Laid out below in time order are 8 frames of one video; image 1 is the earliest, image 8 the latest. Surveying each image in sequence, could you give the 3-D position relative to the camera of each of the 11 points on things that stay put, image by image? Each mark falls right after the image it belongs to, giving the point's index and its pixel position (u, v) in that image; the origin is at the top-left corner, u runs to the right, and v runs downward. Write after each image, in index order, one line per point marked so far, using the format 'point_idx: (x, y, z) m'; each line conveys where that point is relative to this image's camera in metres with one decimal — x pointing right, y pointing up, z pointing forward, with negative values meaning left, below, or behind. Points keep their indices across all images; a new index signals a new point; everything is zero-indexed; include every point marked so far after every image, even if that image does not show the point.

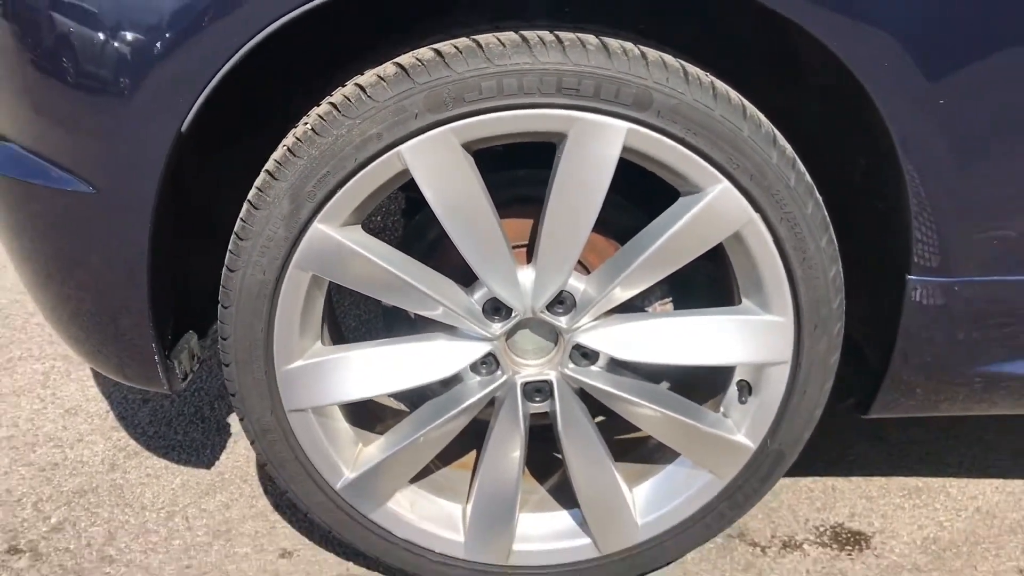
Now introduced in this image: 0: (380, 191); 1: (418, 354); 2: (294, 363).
0: (-0.2, +0.1, +1.1) m
1: (-0.1, -0.1, +1.2) m
2: (-0.3, -0.1, +1.2) m
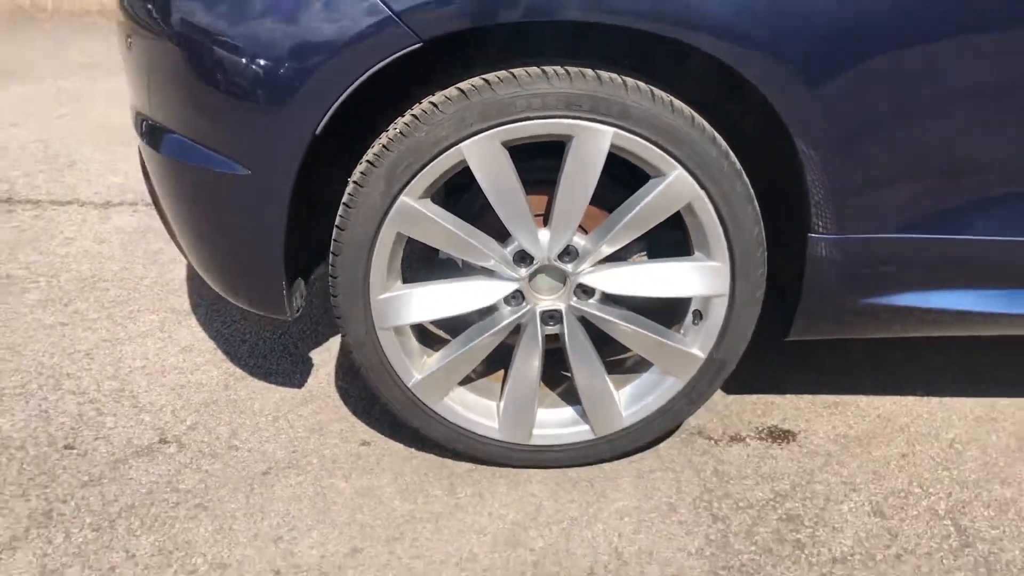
0: (-0.1, +0.2, +1.6) m
1: (-0.1, 0.0, +1.7) m
2: (-0.2, 0.0, +1.7) m
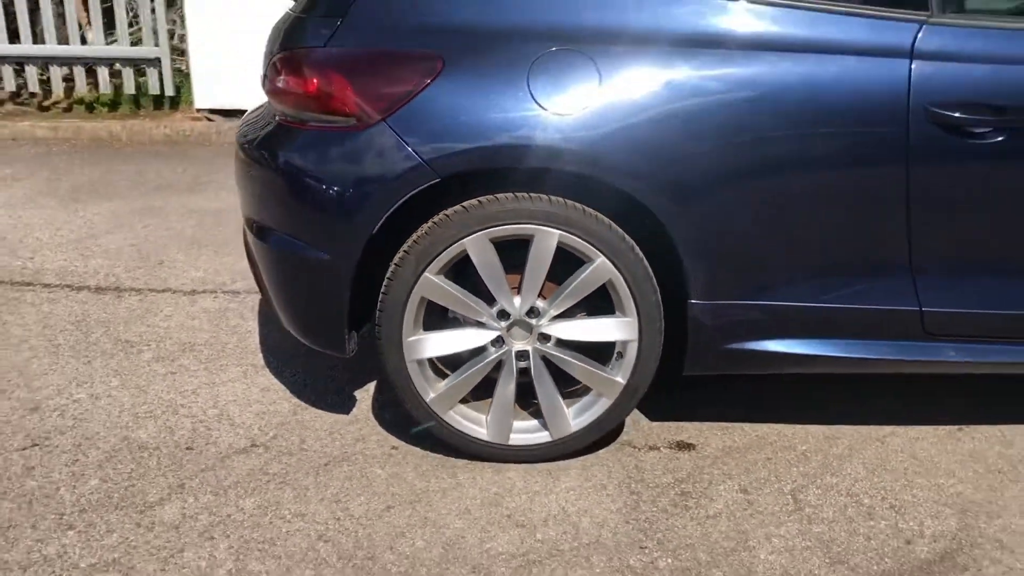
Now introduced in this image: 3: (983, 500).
0: (-0.2, +0.1, +2.5) m
1: (-0.1, -0.1, +2.6) m
2: (-0.3, -0.1, +2.6) m
3: (+1.3, -0.6, +2.6) m
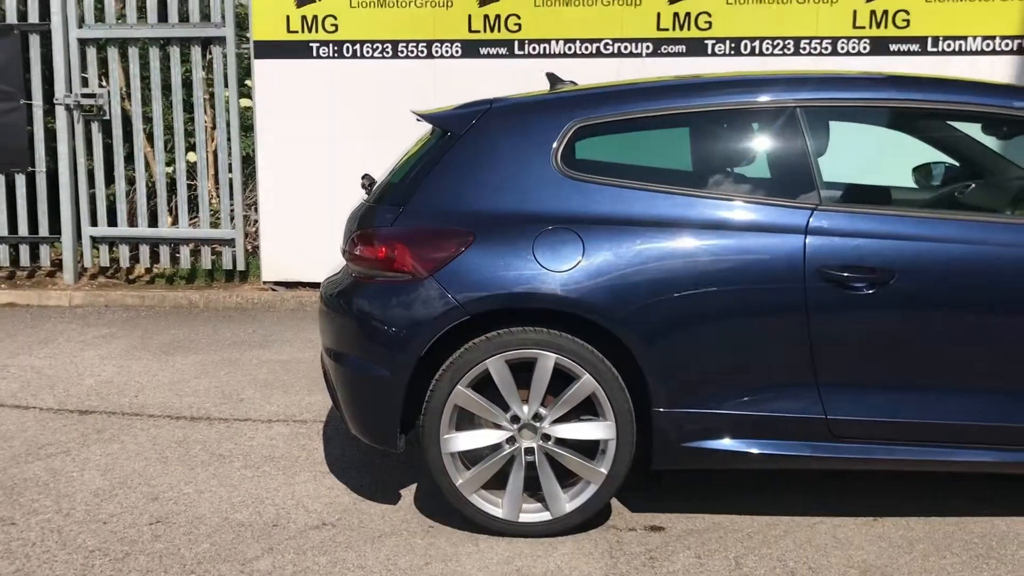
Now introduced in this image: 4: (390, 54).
0: (-0.1, -0.3, +3.5) m
1: (-0.1, -0.5, +3.5) m
2: (-0.2, -0.5, +3.5) m
3: (+1.3, -1.0, +3.3) m
4: (-1.0, +2.0, +8.0) m
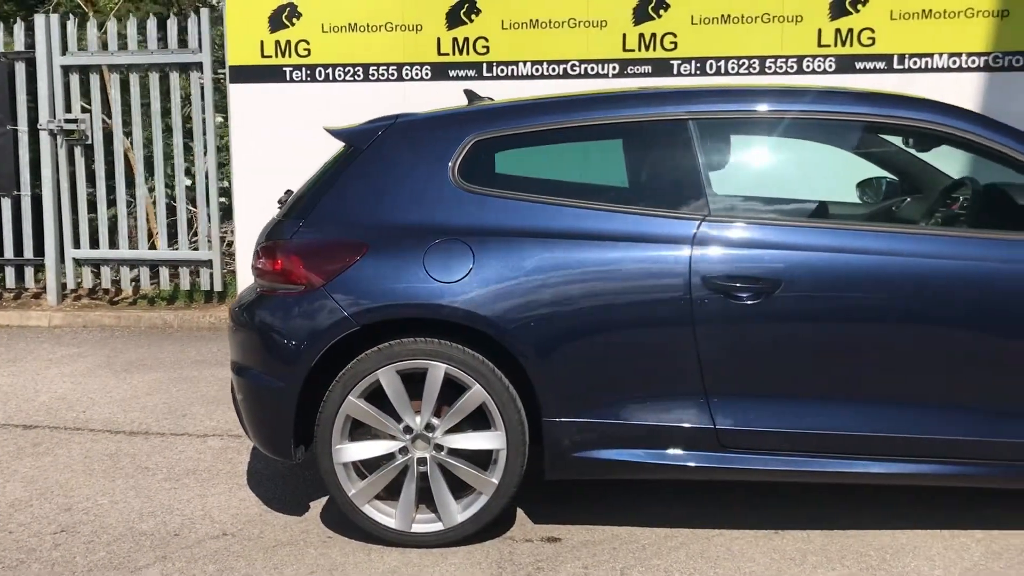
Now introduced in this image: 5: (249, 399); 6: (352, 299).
0: (-0.5, -0.4, +3.5) m
1: (-0.5, -0.6, +3.5) m
2: (-0.6, -0.6, +3.5) m
3: (+0.9, -1.0, +3.3) m
4: (-1.3, +1.8, +8.1) m
5: (-1.0, -0.4, +3.7) m
6: (-0.6, 0.0, +3.5) m
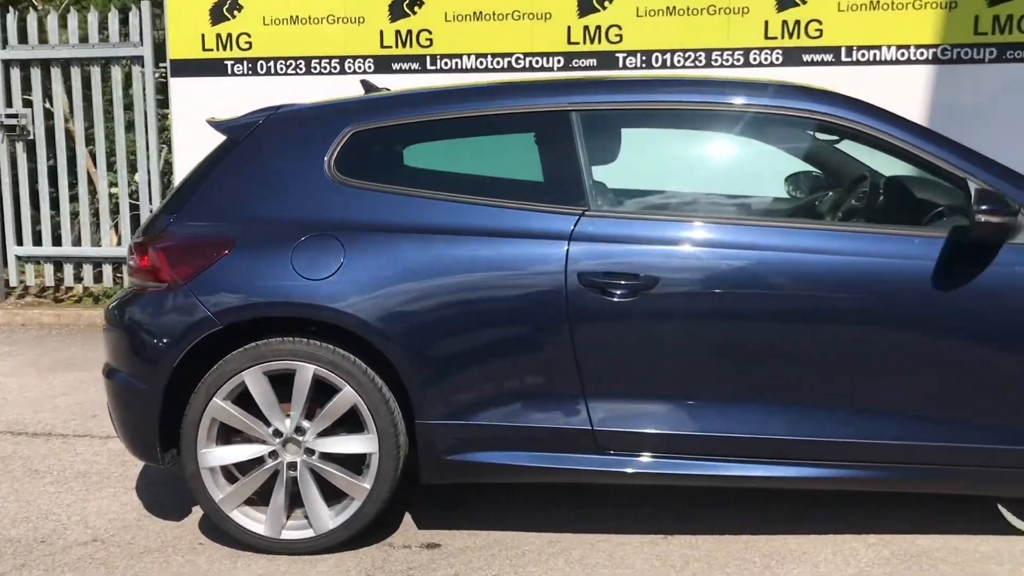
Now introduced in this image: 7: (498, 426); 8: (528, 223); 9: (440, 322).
0: (-1.0, -0.4, +3.4) m
1: (-0.9, -0.6, +3.4) m
2: (-1.1, -0.6, +3.4) m
3: (+0.4, -1.0, +3.2) m
4: (-1.7, +1.8, +8.0) m
5: (-1.5, -0.4, +3.6) m
6: (-1.0, 0.0, +3.4) m
7: (0.0, -0.5, +3.4) m
8: (+0.1, +0.2, +3.4) m
9: (-0.2, -0.1, +3.3) m
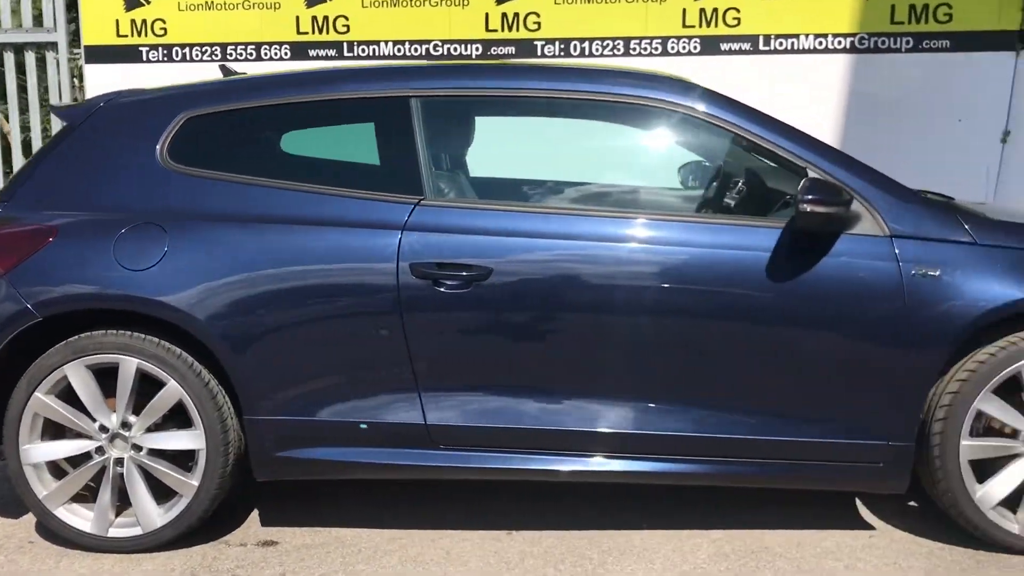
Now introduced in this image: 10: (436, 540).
0: (-1.5, -0.3, +3.3) m
1: (-1.5, -0.5, +3.3) m
2: (-1.7, -0.5, +3.3) m
3: (-0.1, -1.0, +3.1) m
4: (-2.4, +1.9, +7.9) m
5: (-2.0, -0.4, +3.5) m
6: (-1.6, 0.0, +3.3) m
7: (-0.6, -0.5, +3.3) m
8: (-0.5, +0.3, +3.3) m
9: (-0.8, -0.1, +3.2) m
10: (-0.3, -0.9, +3.4) m
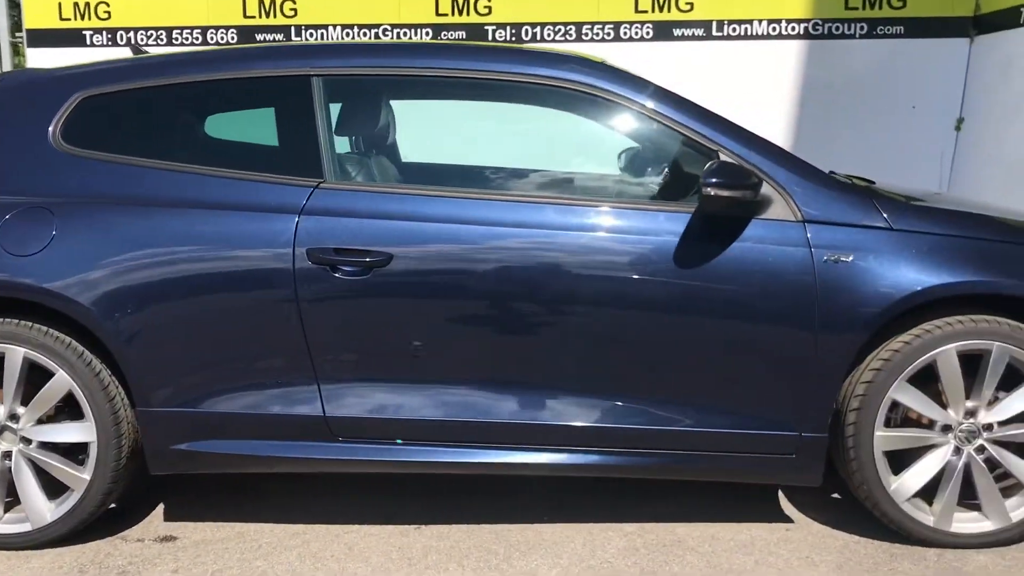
0: (-1.9, -0.3, +3.2) m
1: (-1.8, -0.5, +3.2) m
2: (-2.0, -0.5, +3.2) m
3: (-0.5, -0.9, +3.0) m
4: (-2.8, +2.0, +7.7) m
5: (-2.4, -0.3, +3.3) m
6: (-1.9, 0.0, +3.2) m
7: (-0.9, -0.4, +3.2) m
8: (-0.8, +0.3, +3.2) m
9: (-1.1, 0.0, +3.1) m
10: (-0.6, -0.9, +3.3) m
